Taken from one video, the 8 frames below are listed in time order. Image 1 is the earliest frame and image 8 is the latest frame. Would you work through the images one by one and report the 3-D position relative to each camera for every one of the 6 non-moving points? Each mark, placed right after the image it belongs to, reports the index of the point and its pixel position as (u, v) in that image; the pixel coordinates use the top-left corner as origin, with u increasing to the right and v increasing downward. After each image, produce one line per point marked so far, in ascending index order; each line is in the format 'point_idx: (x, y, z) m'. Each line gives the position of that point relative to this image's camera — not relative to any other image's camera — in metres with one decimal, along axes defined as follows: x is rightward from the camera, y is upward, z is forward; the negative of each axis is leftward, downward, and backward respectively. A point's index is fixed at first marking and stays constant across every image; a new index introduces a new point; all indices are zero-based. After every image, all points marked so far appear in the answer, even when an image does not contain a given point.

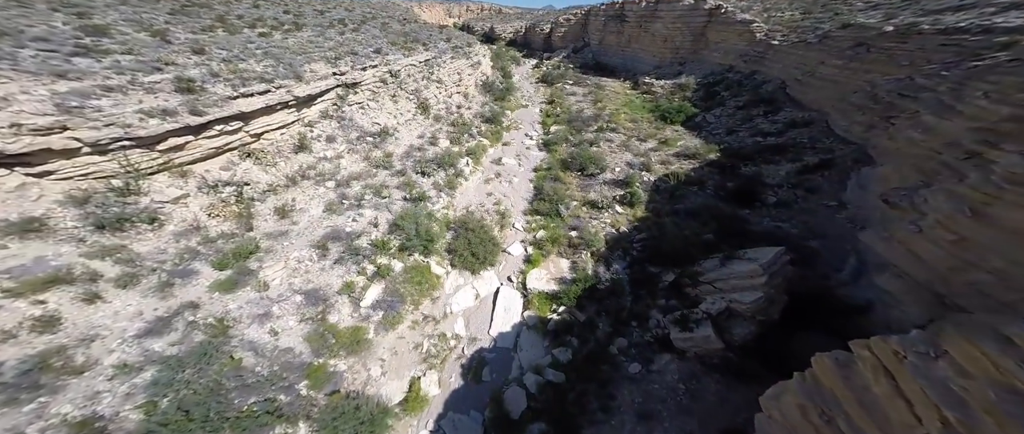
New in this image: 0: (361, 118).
0: (-5.6, +3.8, +10.4) m
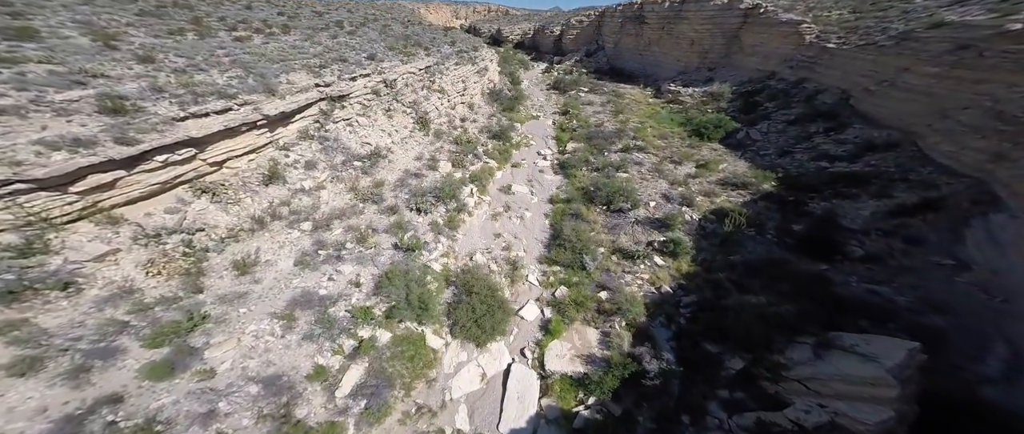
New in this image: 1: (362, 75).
0: (-5.1, +2.6, +8.8) m
1: (-5.0, +4.8, +9.3) m
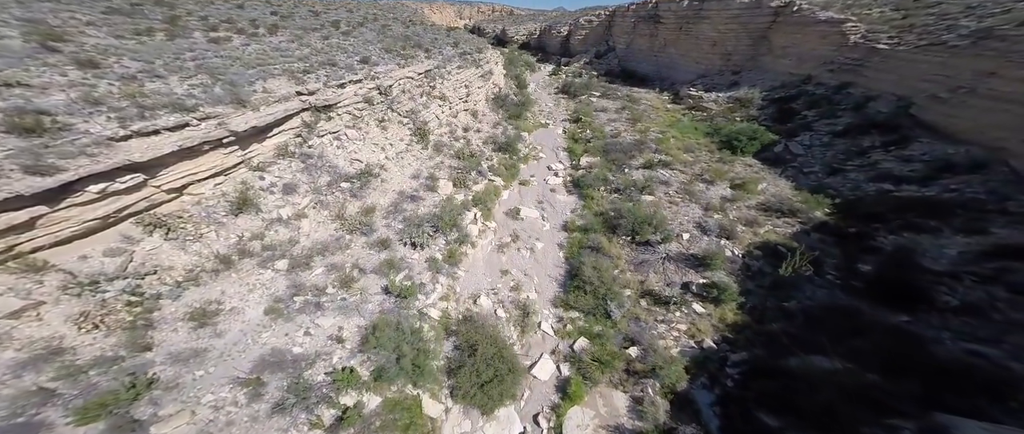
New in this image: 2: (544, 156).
0: (-4.9, +1.8, +7.7) m
1: (-4.8, +4.1, +8.2) m
2: (+1.2, +2.2, +10.7) m
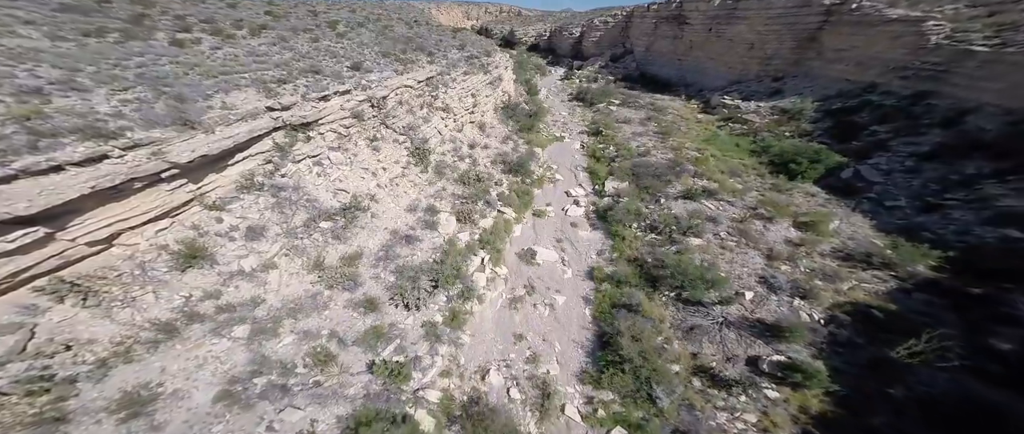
0: (-4.5, +0.9, +6.4) m
1: (-4.3, +3.1, +6.9) m
2: (+1.7, +1.2, +9.3) m
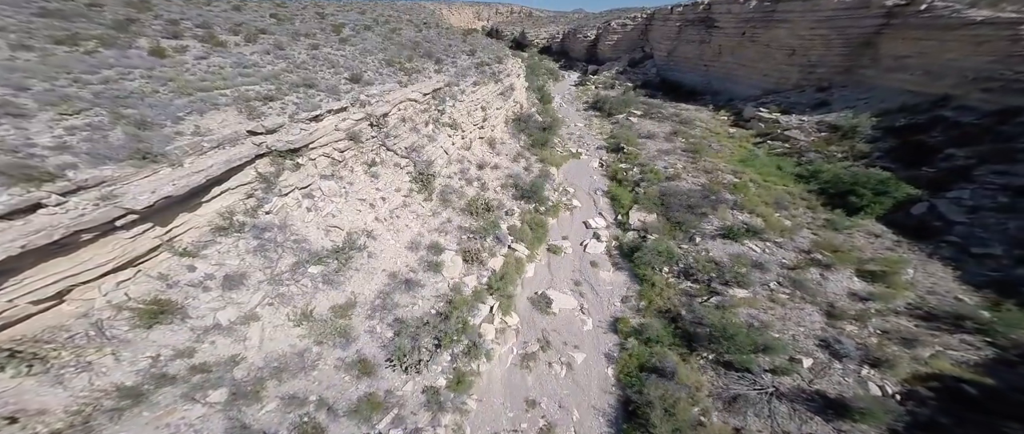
0: (-4.2, +0.1, +5.7) m
1: (-4.0, +2.3, +6.2) m
2: (+2.0, +0.4, +8.4) m
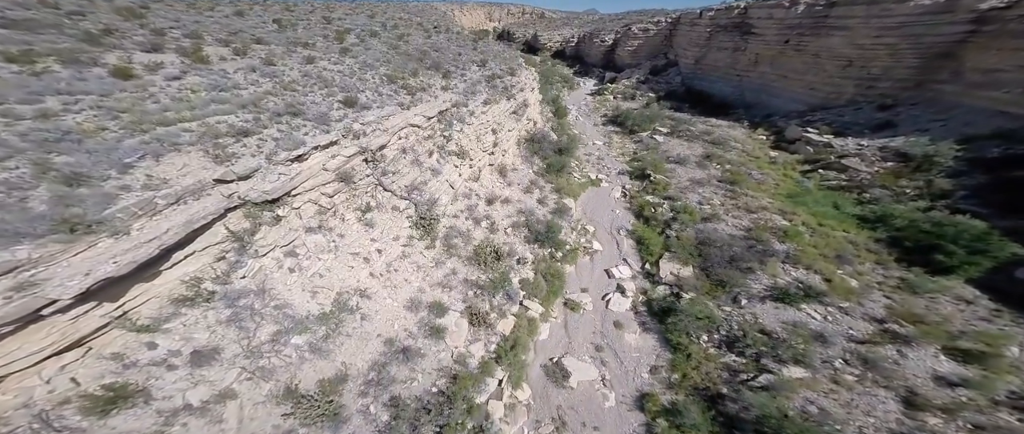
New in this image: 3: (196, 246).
0: (-4.0, -1.0, +5.0) m
1: (-3.8, +1.3, +5.4) m
2: (+2.4, -0.7, +7.5) m
3: (-4.7, -0.5, +4.3) m
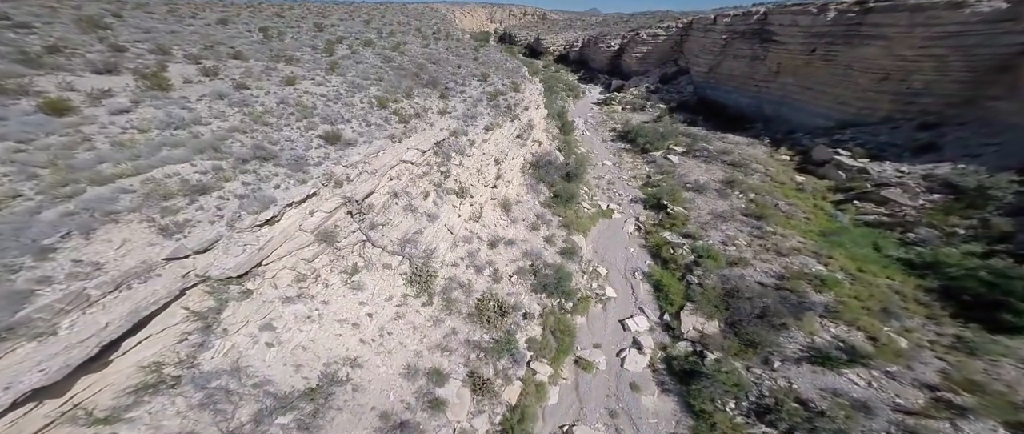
0: (-3.9, -2.1, +4.6) m
1: (-3.7, +0.2, +4.9) m
2: (+2.5, -1.6, +6.9) m
3: (-4.6, -1.6, +3.8) m
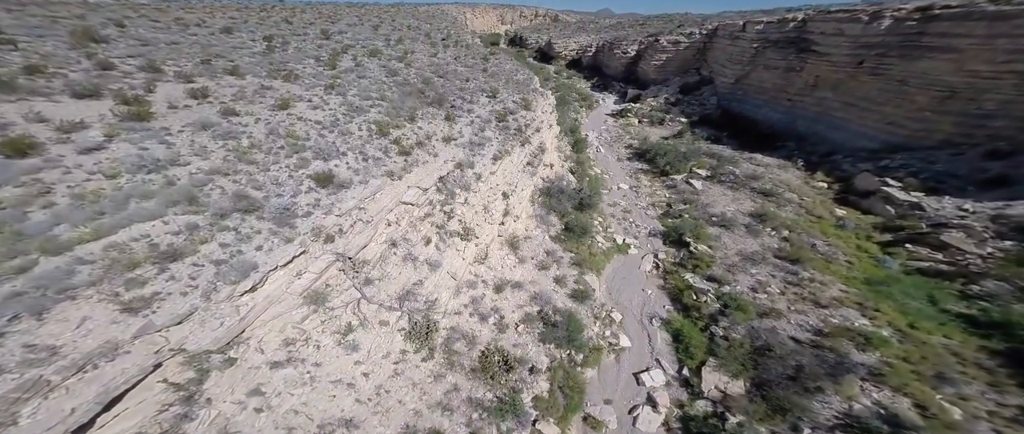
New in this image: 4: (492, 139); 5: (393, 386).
0: (-3.8, -2.9, +4.3) m
1: (-3.6, -0.7, +4.6) m
2: (+2.7, -2.5, +6.4) m
3: (-4.6, -2.4, +3.6) m
4: (-0.7, +2.3, +8.0) m
5: (-2.1, -2.9, +5.1) m
